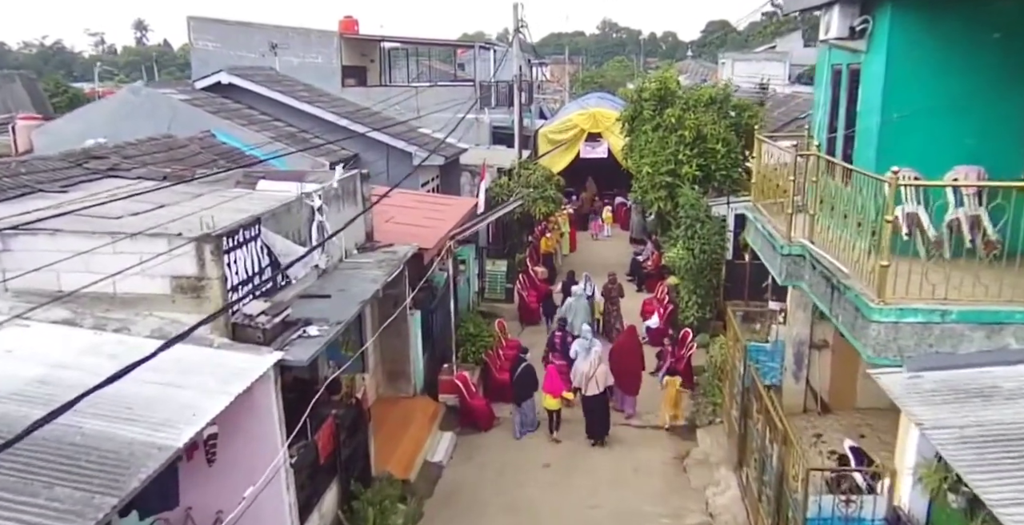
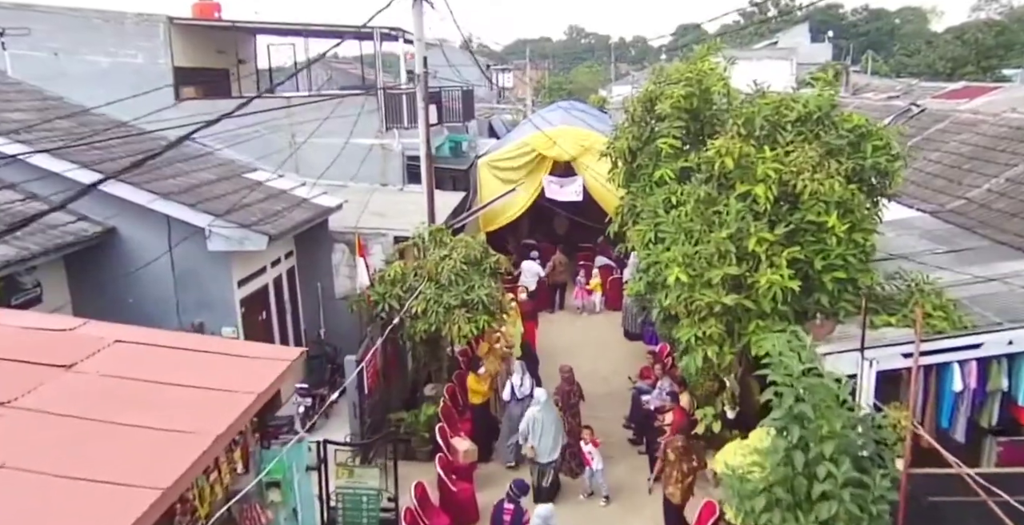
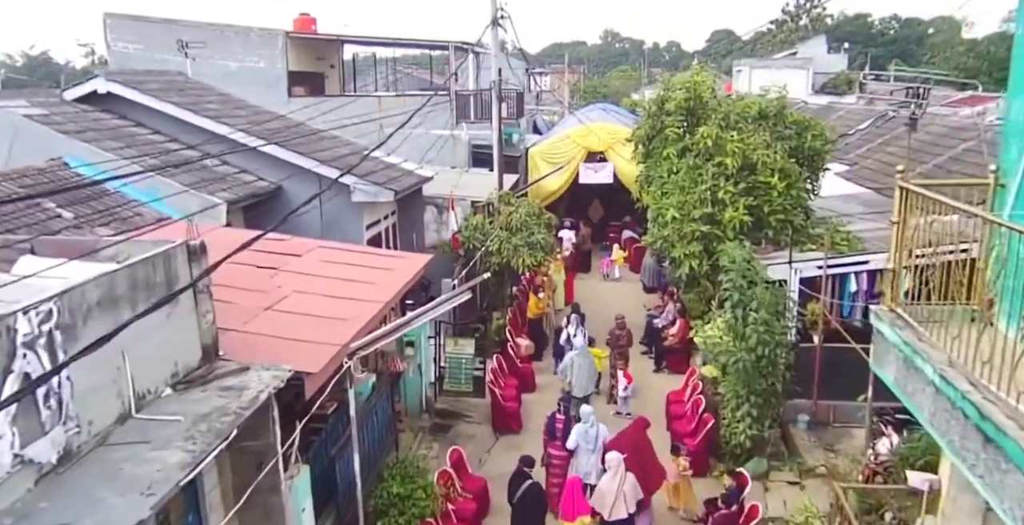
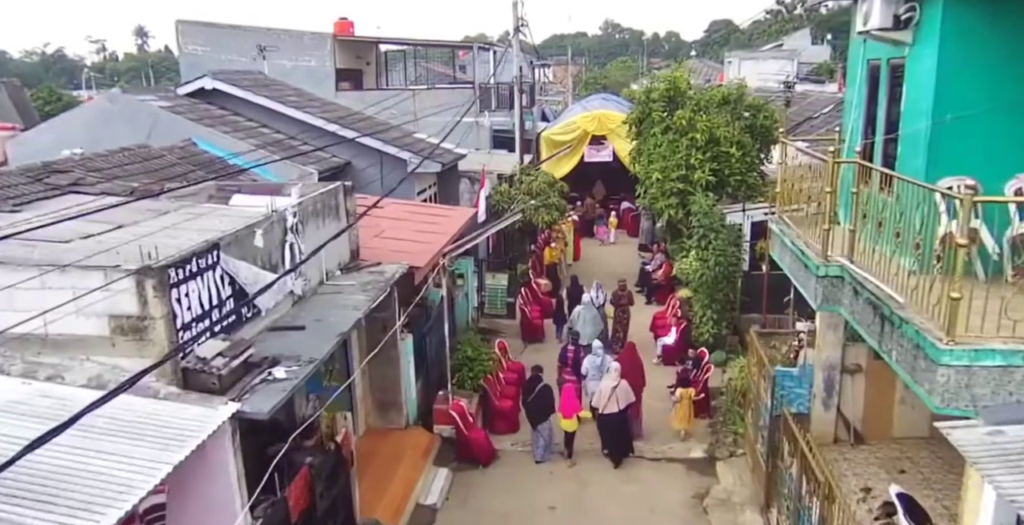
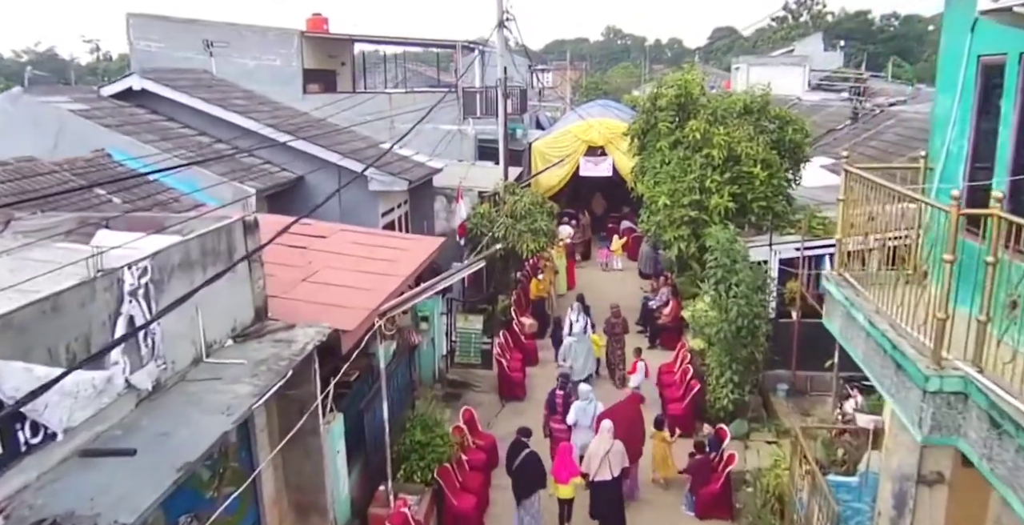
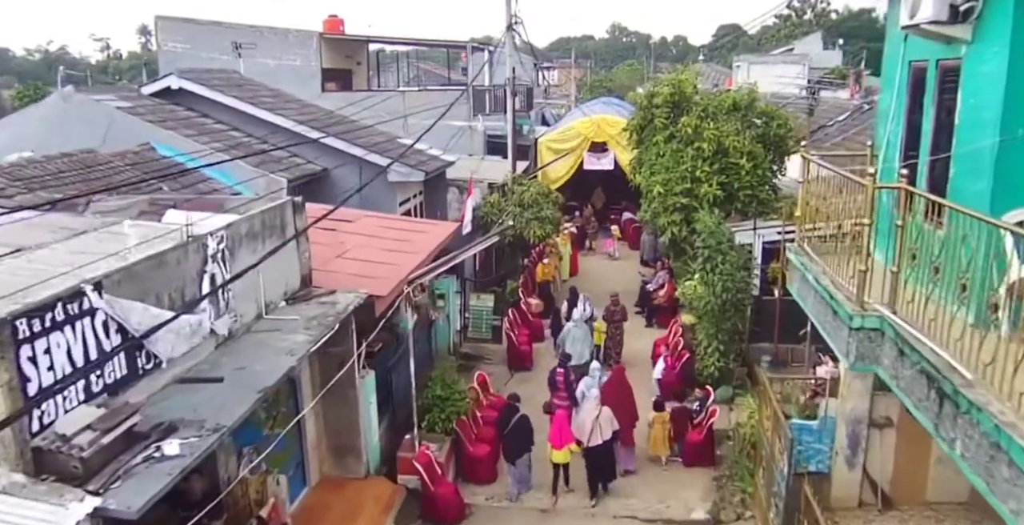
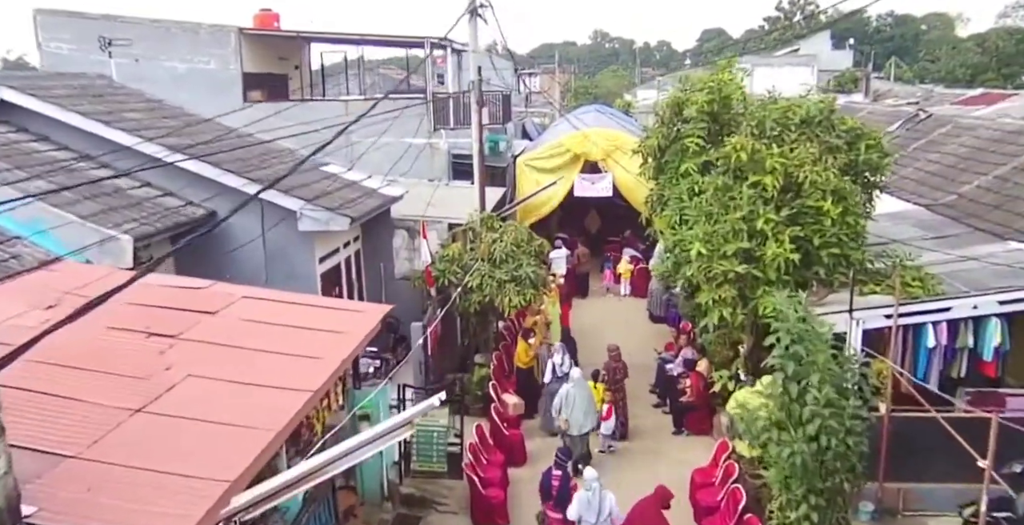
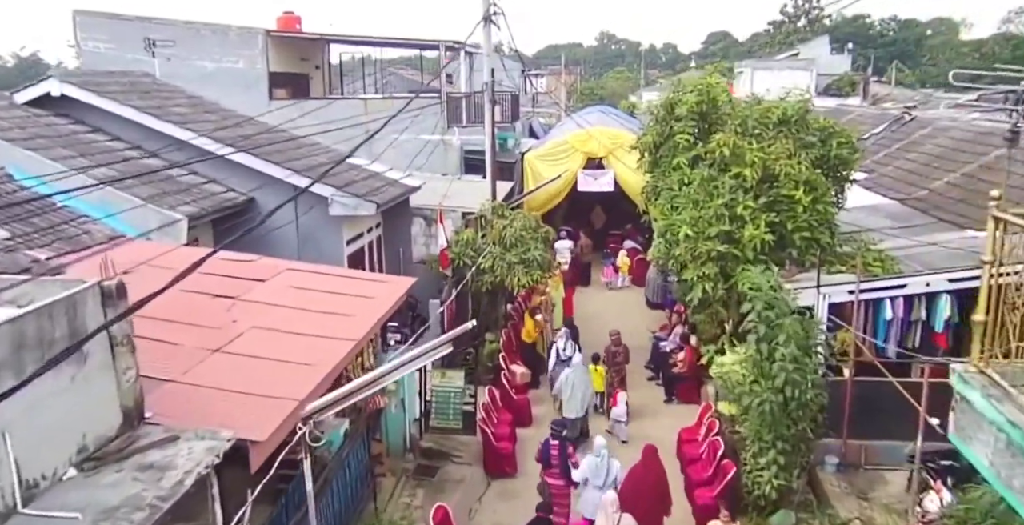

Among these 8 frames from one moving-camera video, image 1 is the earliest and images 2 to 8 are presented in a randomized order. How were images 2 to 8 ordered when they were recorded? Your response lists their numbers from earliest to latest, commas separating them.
4, 6, 5, 3, 8, 7, 2
